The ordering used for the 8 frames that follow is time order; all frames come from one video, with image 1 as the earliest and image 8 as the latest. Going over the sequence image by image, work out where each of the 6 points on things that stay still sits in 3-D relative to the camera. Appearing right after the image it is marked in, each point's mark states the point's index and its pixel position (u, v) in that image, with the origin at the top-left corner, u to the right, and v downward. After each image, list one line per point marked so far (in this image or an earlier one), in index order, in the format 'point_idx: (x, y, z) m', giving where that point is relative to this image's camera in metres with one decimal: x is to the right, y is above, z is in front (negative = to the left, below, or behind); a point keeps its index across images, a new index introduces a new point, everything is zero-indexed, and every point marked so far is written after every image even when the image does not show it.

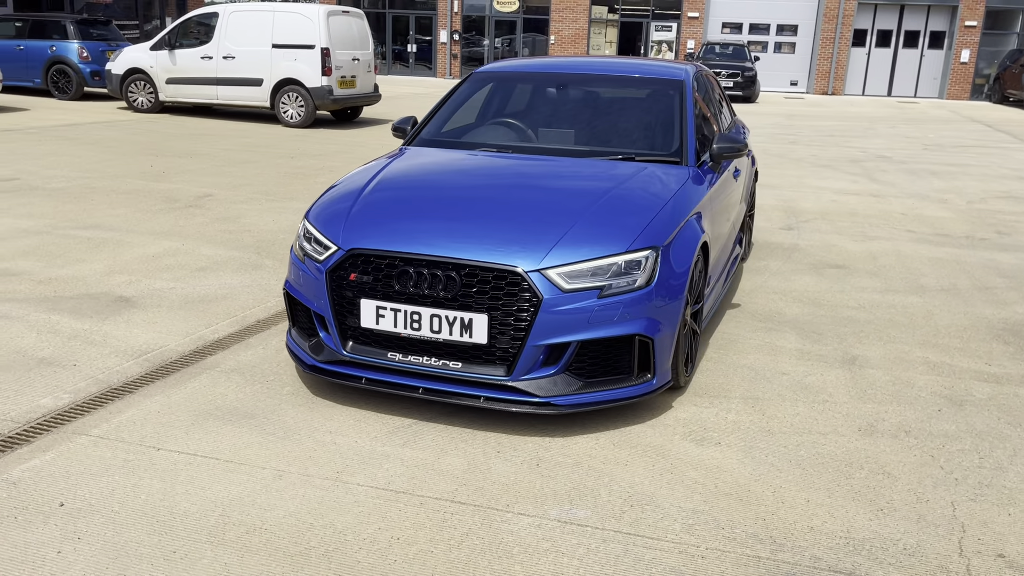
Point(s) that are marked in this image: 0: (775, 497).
0: (+0.9, -0.7, +3.0) m
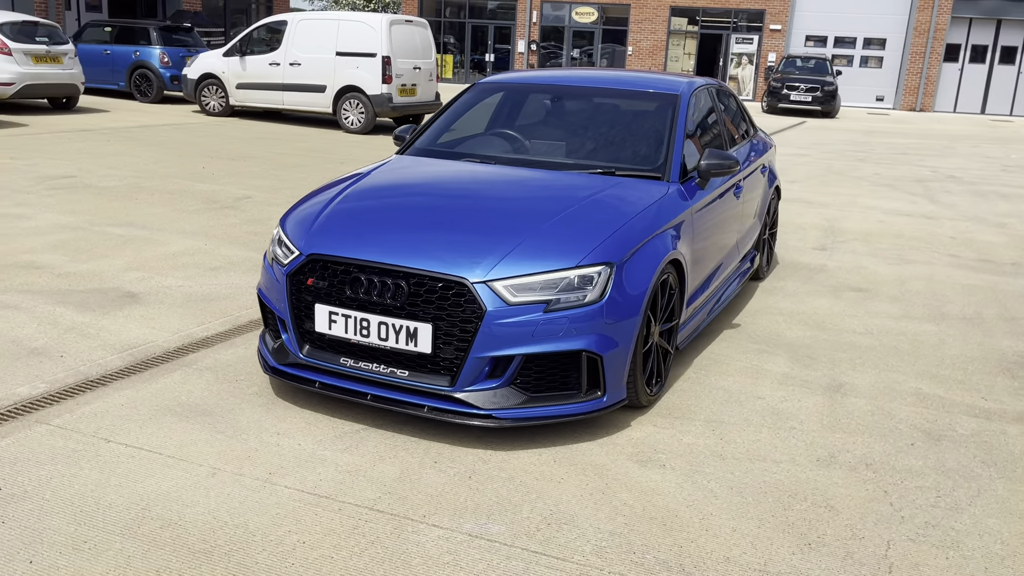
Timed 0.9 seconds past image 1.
0: (+0.6, -0.8, +2.9) m
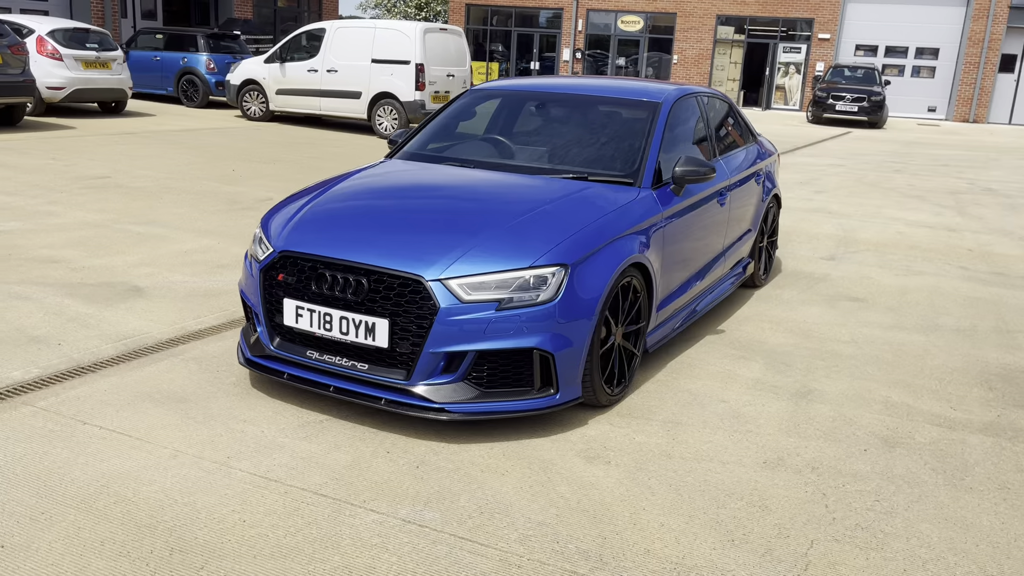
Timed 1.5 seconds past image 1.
0: (+0.4, -0.8, +3.0) m
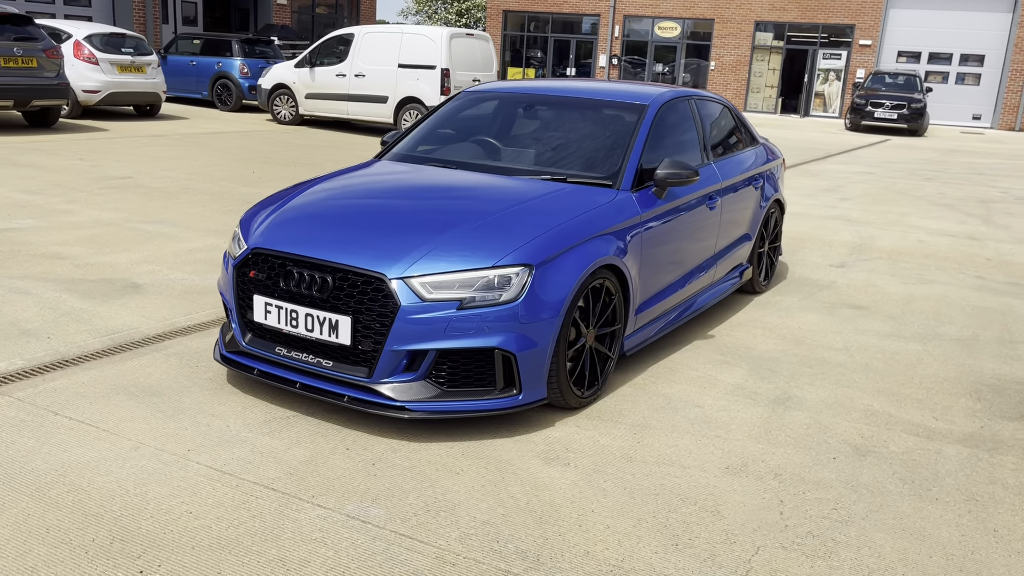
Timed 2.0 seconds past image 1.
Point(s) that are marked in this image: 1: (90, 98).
0: (+0.2, -0.8, +3.0) m
1: (-6.8, +3.1, +14.3) m
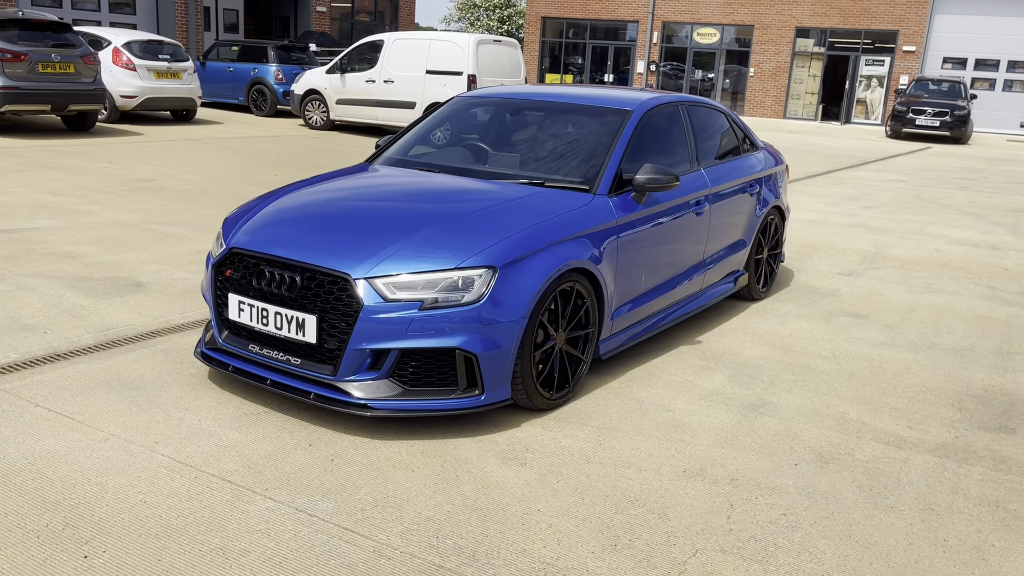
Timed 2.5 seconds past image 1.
0: (0.0, -0.8, +3.0) m
1: (-6.4, +3.1, +14.7) m
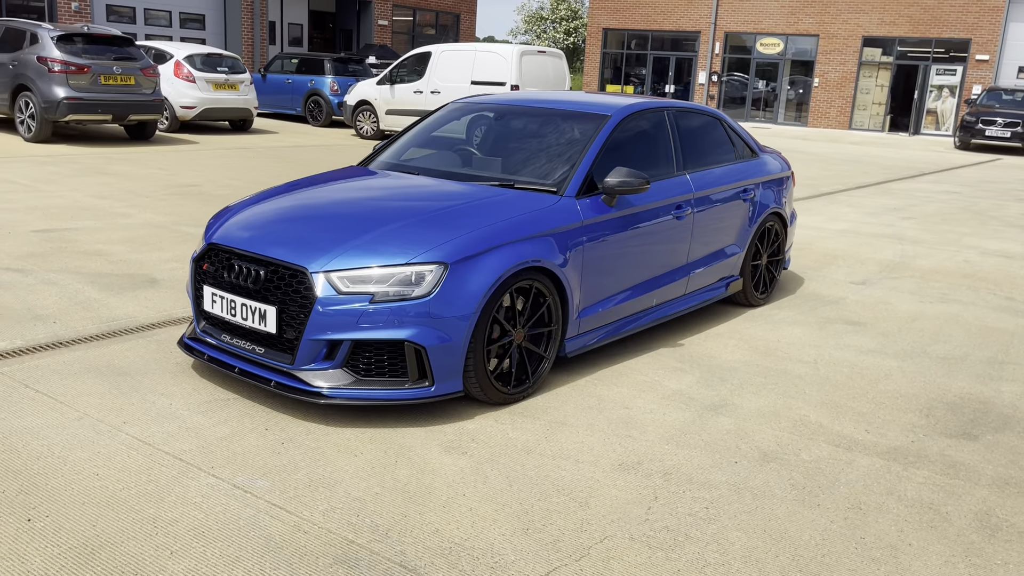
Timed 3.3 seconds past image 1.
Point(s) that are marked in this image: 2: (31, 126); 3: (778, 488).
0: (-0.2, -0.8, +3.1) m
1: (-5.7, +3.0, +15.4) m
2: (-6.9, +2.3, +12.8) m
3: (+1.0, -0.8, +3.3) m
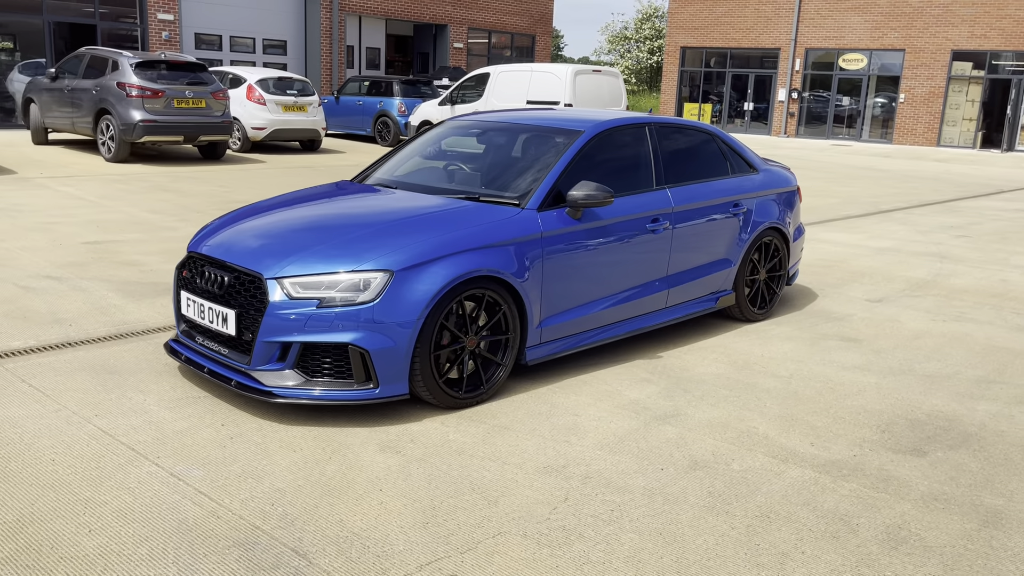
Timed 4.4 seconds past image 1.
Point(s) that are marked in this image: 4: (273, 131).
0: (-0.6, -0.8, +3.3) m
1: (-4.6, +2.8, +16.1) m
2: (-6.2, +2.2, +13.7) m
3: (+0.7, -0.8, +3.4) m
4: (-4.4, +2.9, +16.2) m
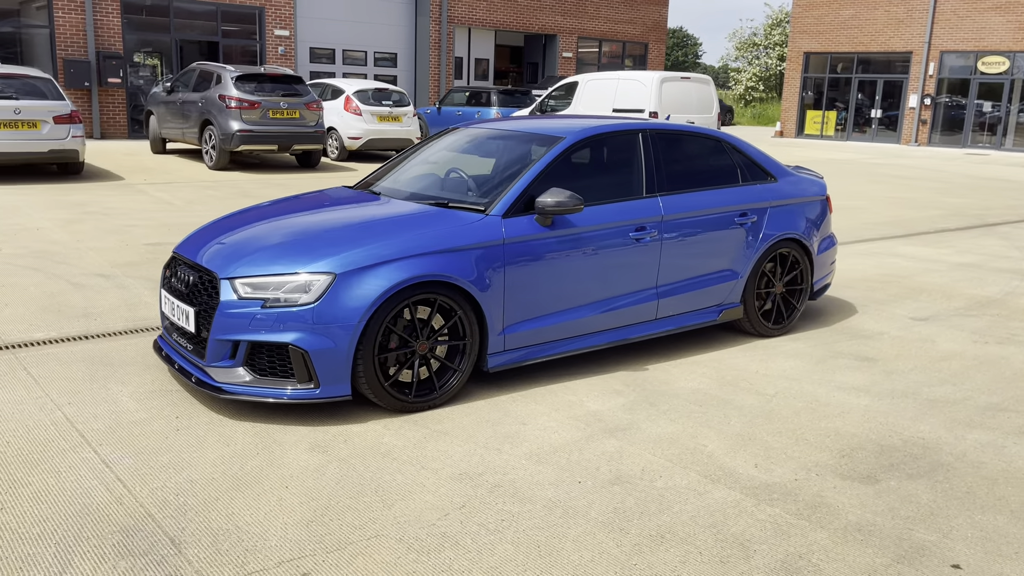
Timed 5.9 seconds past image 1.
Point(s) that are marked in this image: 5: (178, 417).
0: (-1.0, -0.8, +3.4) m
1: (-3.0, +2.7, +16.7) m
2: (-4.9, +2.2, +14.5) m
3: (+0.3, -0.8, +3.3) m
4: (-2.7, +2.8, +16.7) m
5: (-1.5, -0.6, +4.1) m
